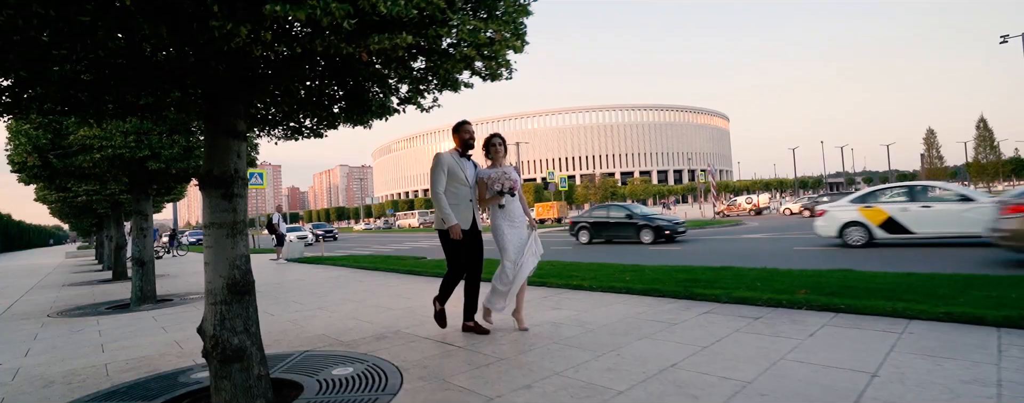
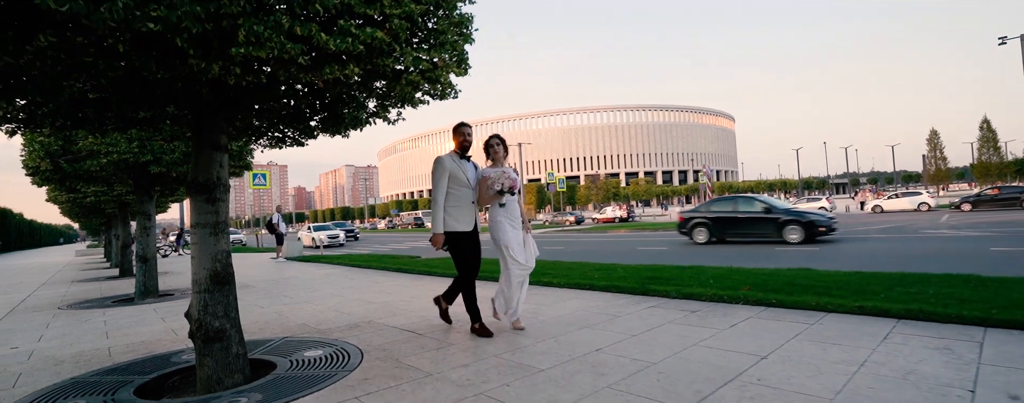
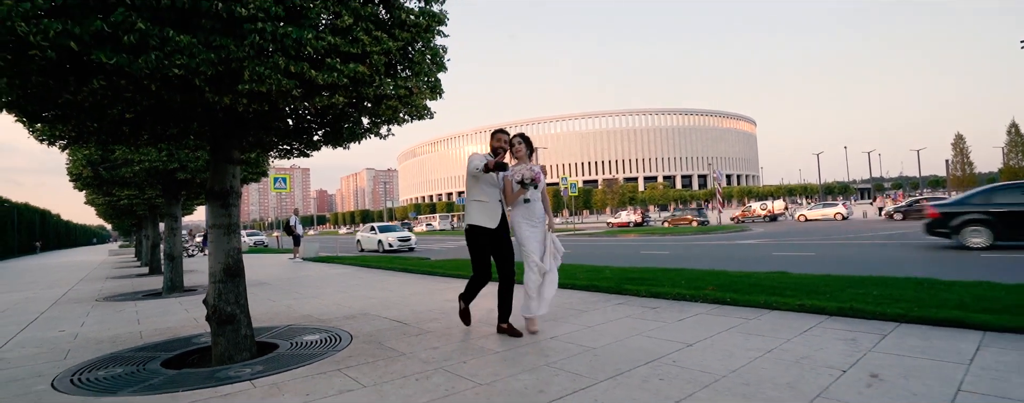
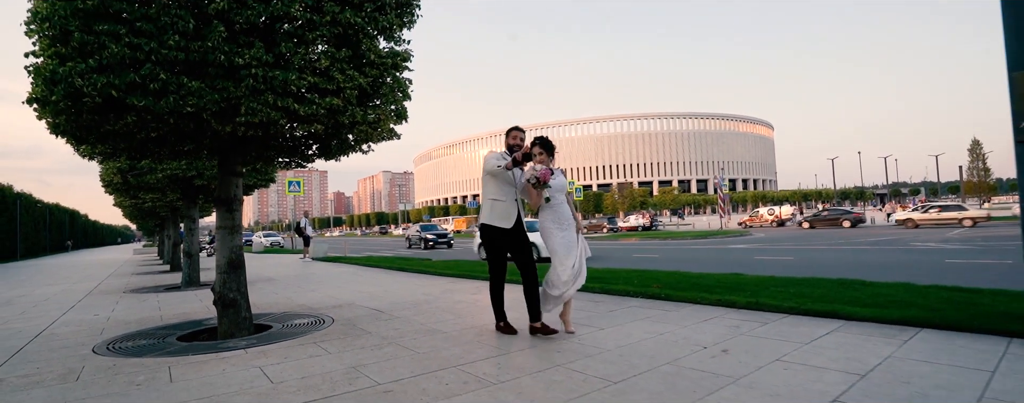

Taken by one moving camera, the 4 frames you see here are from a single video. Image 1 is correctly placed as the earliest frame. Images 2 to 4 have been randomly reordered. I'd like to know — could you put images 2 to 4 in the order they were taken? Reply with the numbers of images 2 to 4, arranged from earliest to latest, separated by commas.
2, 3, 4
